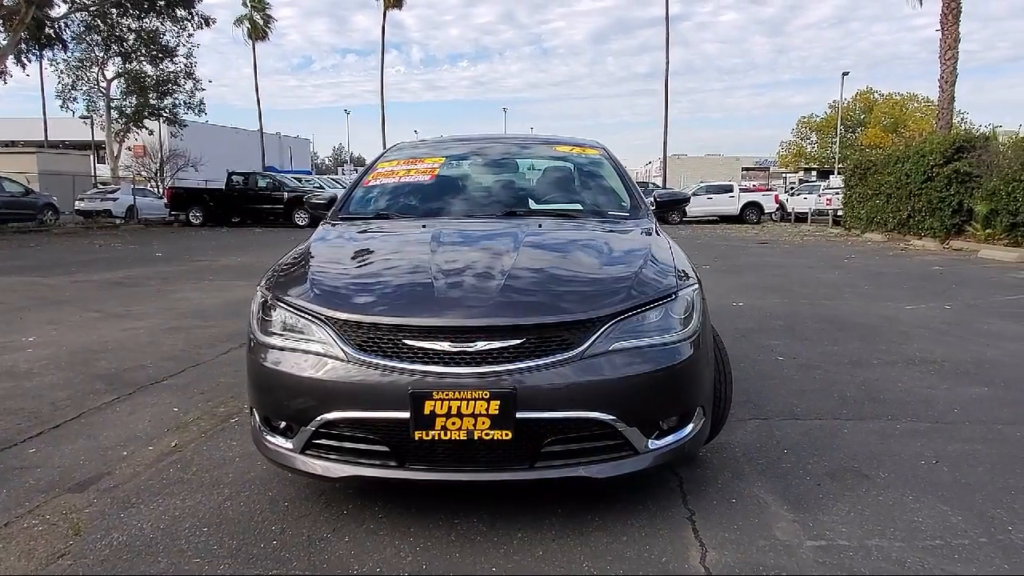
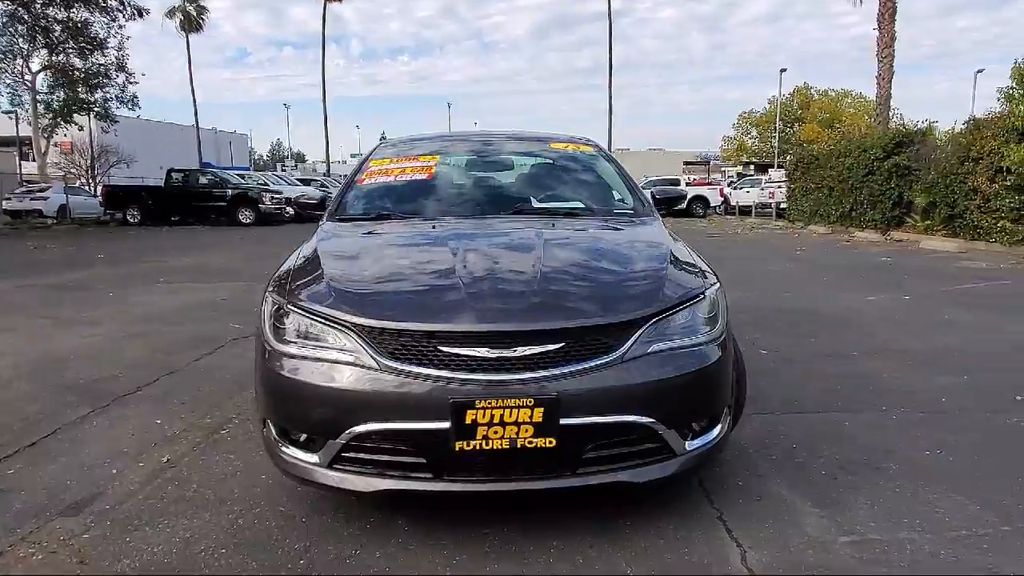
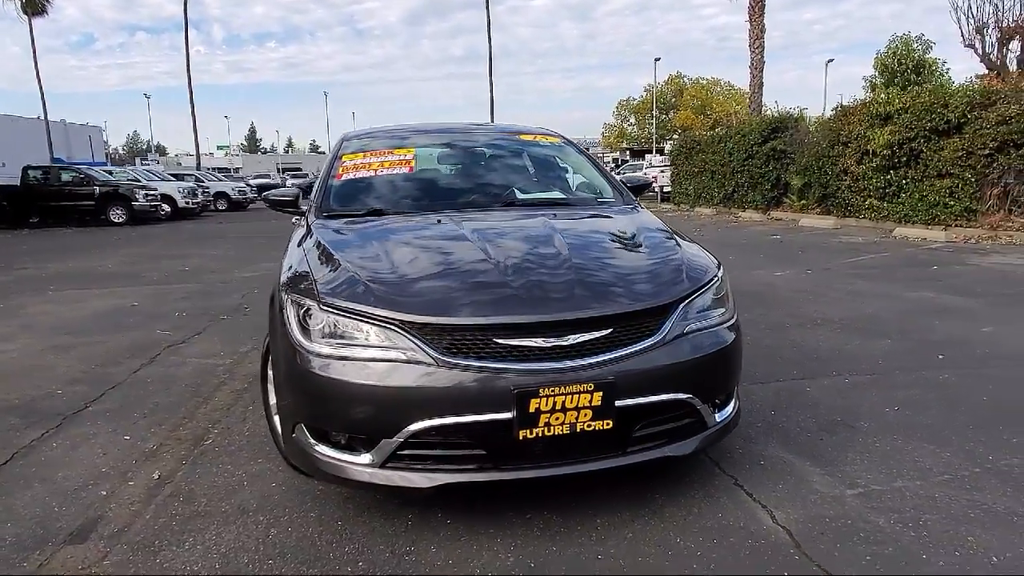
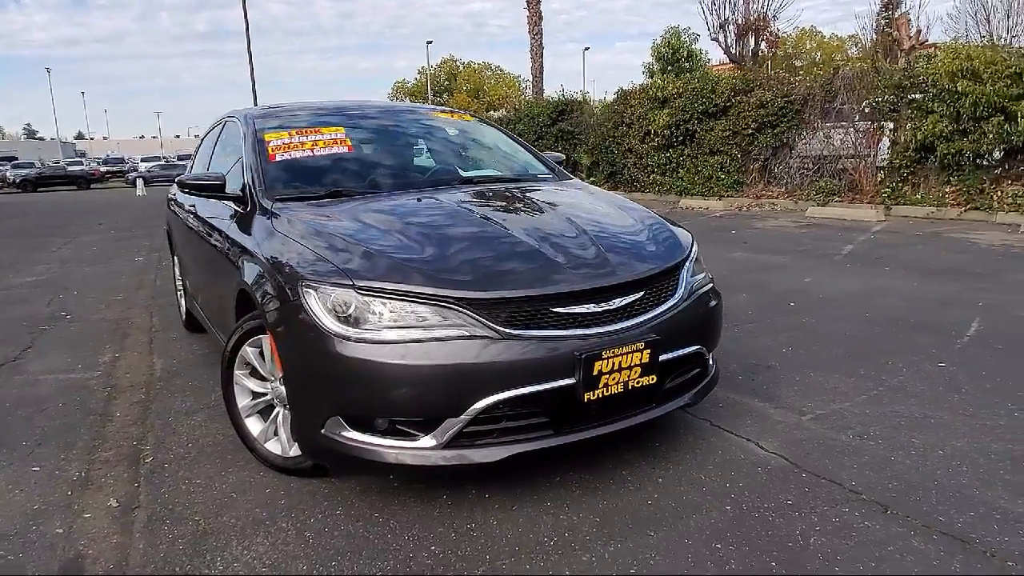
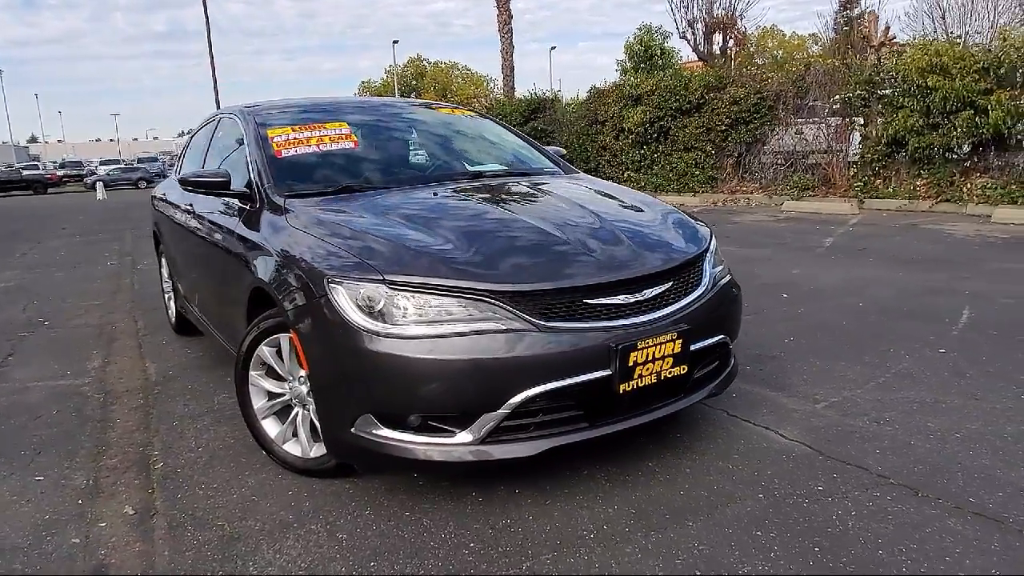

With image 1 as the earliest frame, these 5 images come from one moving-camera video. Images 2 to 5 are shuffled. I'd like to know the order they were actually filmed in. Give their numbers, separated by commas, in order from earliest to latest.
2, 3, 4, 5
